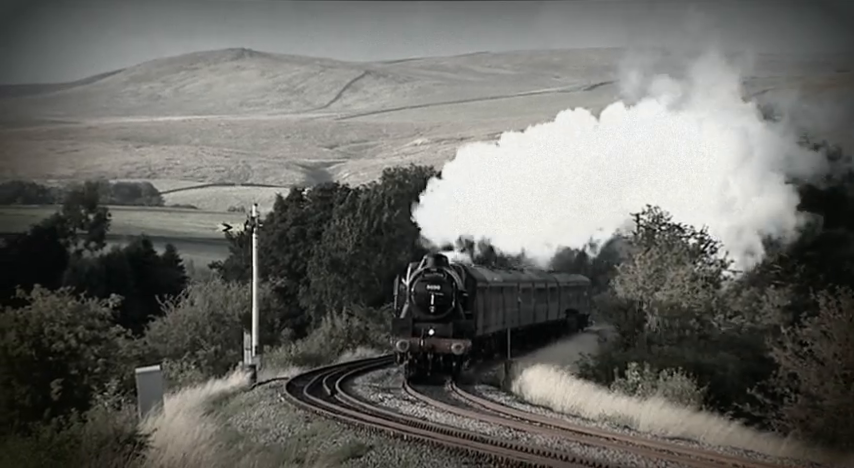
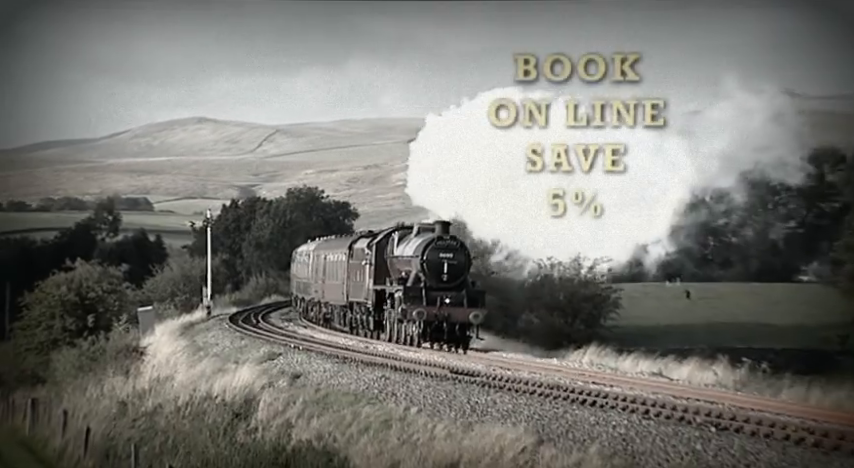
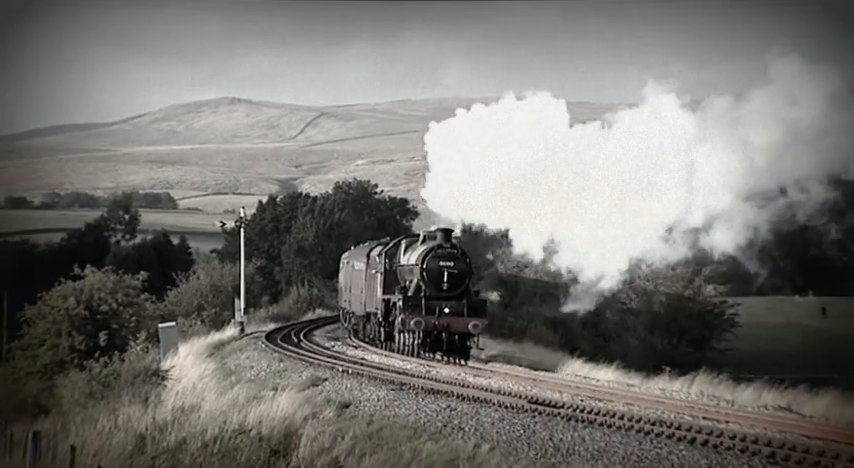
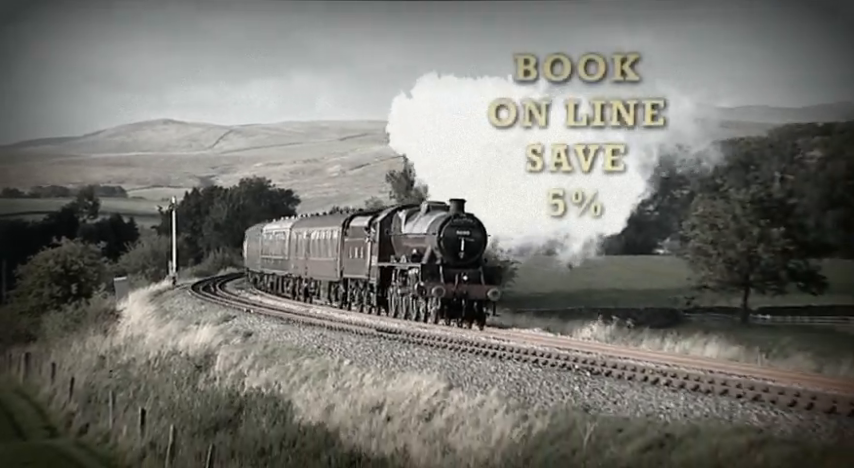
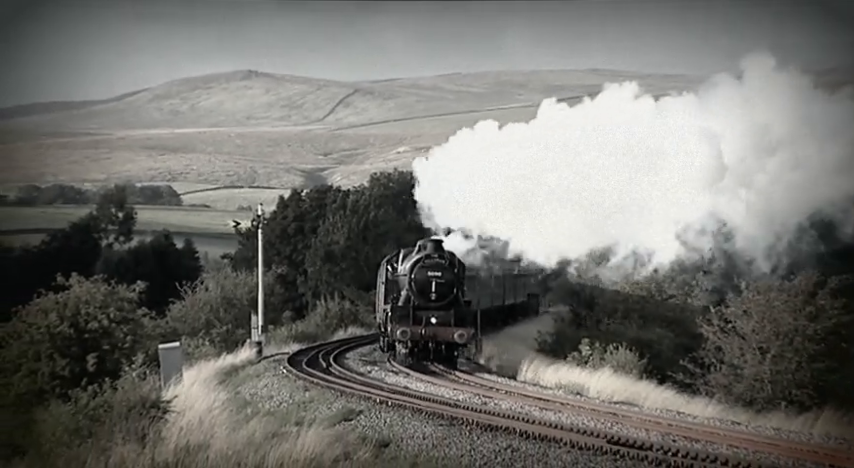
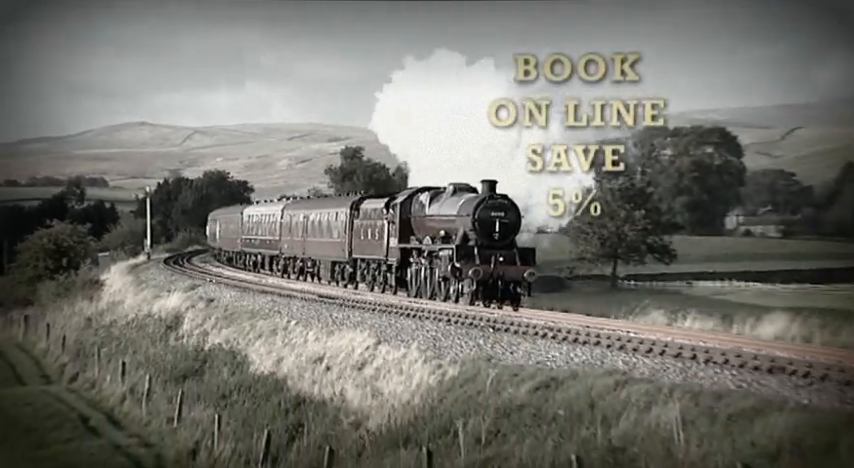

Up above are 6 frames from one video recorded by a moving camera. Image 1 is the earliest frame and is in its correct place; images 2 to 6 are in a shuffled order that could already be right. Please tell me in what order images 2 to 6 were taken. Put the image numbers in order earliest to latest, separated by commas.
5, 3, 2, 4, 6
